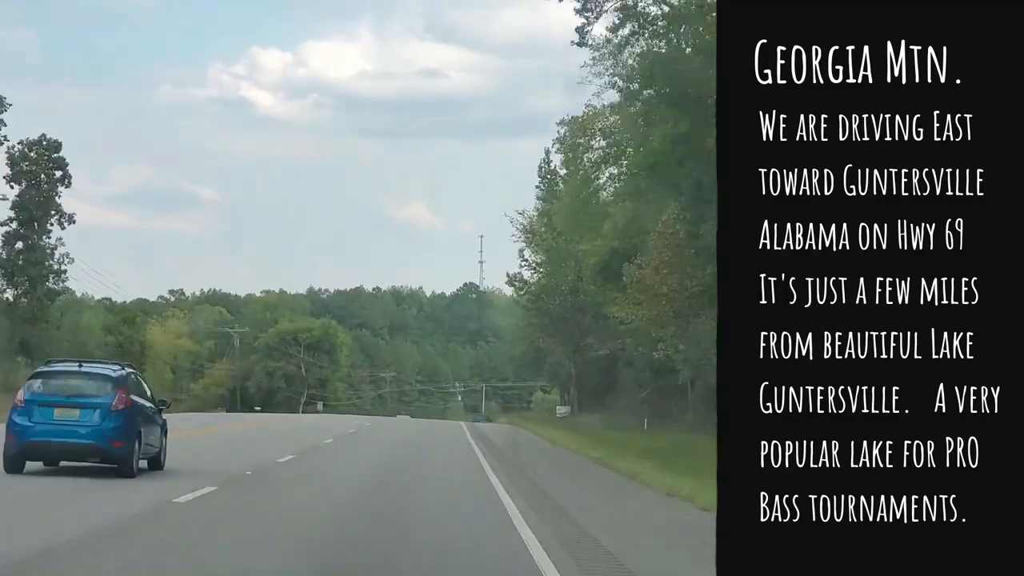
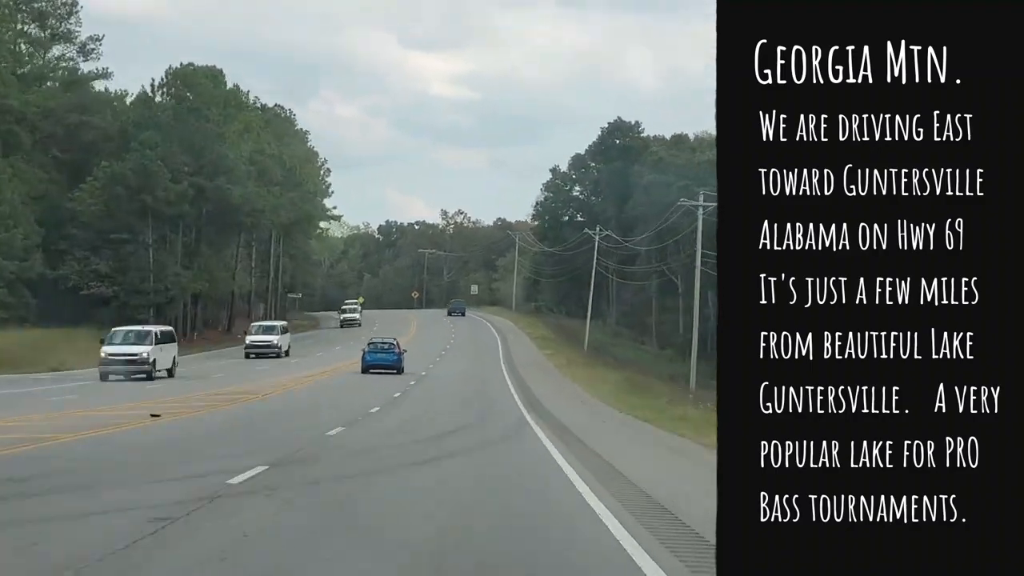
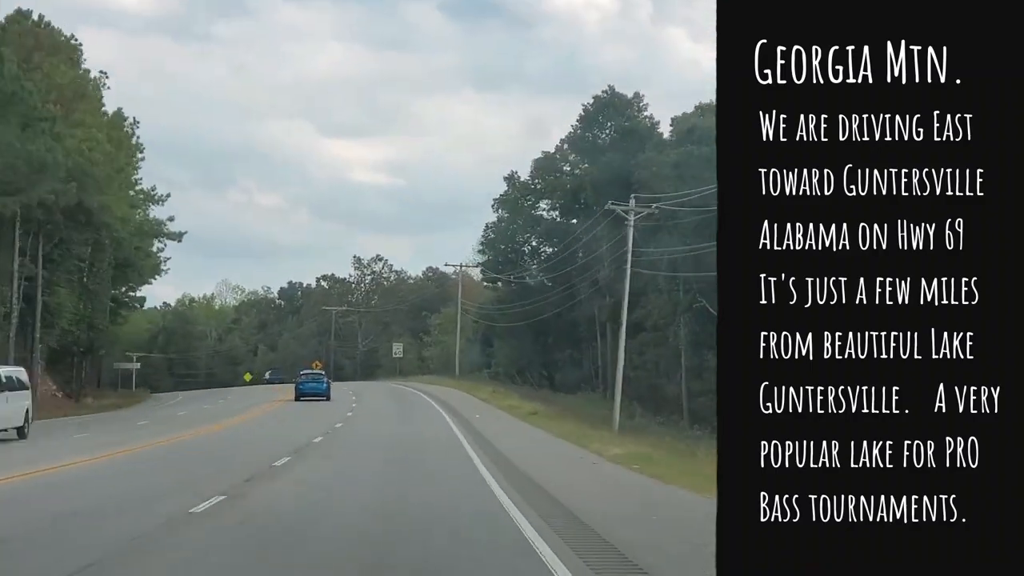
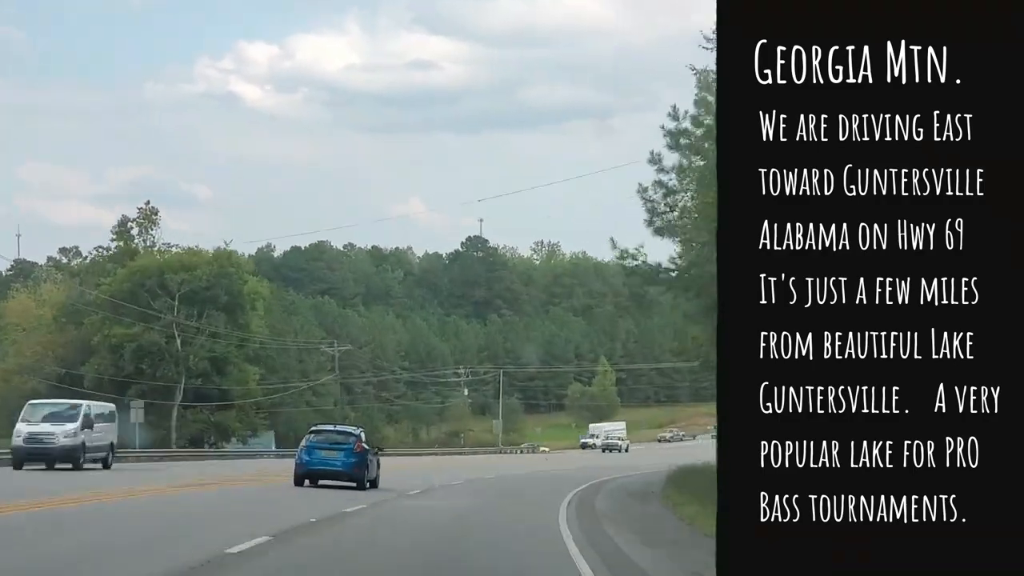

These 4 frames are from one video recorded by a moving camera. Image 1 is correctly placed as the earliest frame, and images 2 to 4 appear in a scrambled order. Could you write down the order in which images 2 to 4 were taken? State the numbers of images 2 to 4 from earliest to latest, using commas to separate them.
4, 2, 3
